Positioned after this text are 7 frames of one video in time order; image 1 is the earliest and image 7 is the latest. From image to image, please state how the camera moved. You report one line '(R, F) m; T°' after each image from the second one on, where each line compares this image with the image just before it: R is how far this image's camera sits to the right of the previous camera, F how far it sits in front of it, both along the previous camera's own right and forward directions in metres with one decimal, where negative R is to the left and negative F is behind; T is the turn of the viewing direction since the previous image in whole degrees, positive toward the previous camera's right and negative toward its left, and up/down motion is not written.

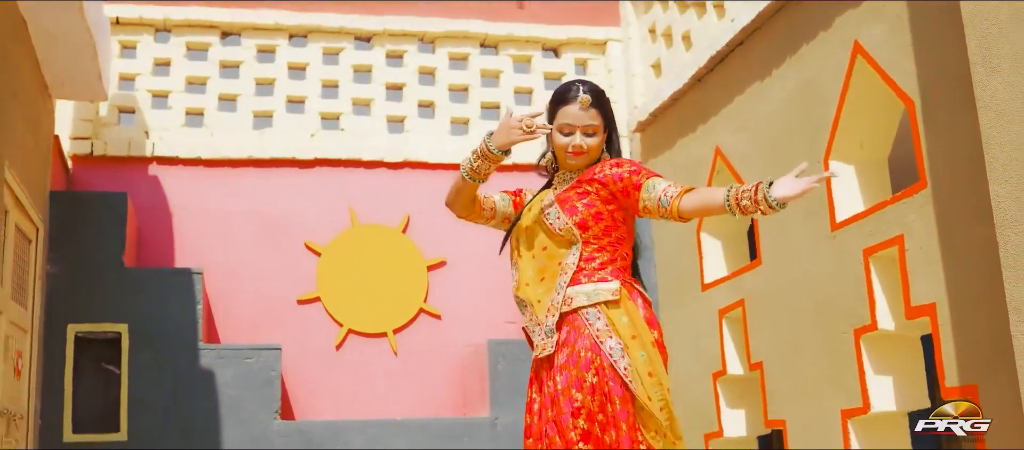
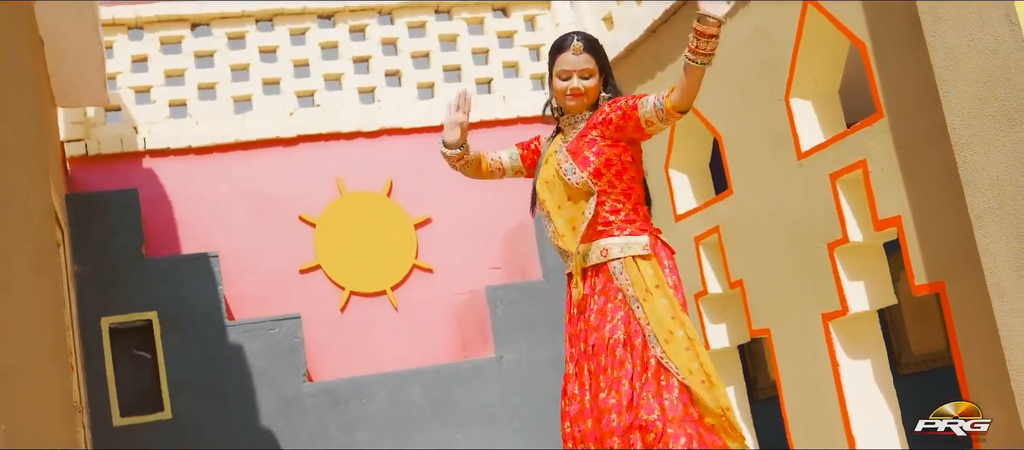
(-0.5, -0.4) m; +6°
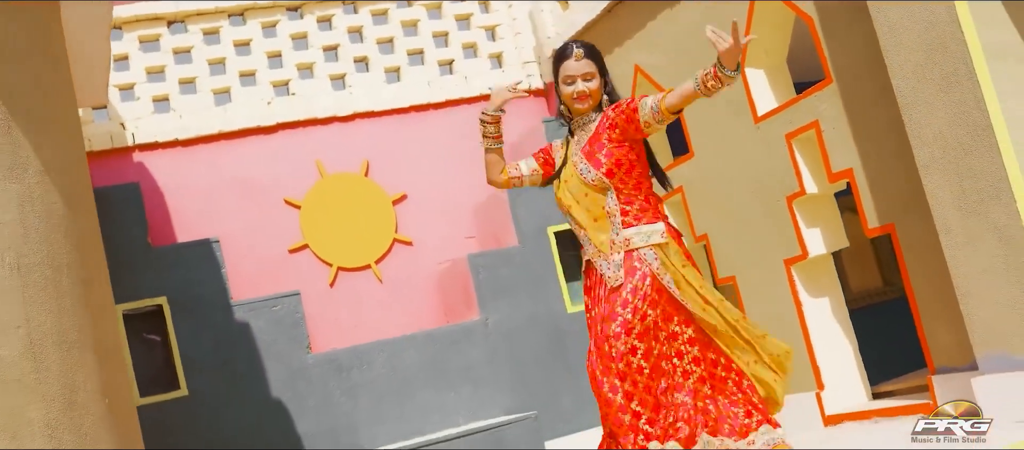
(-0.4, -0.4) m; +5°
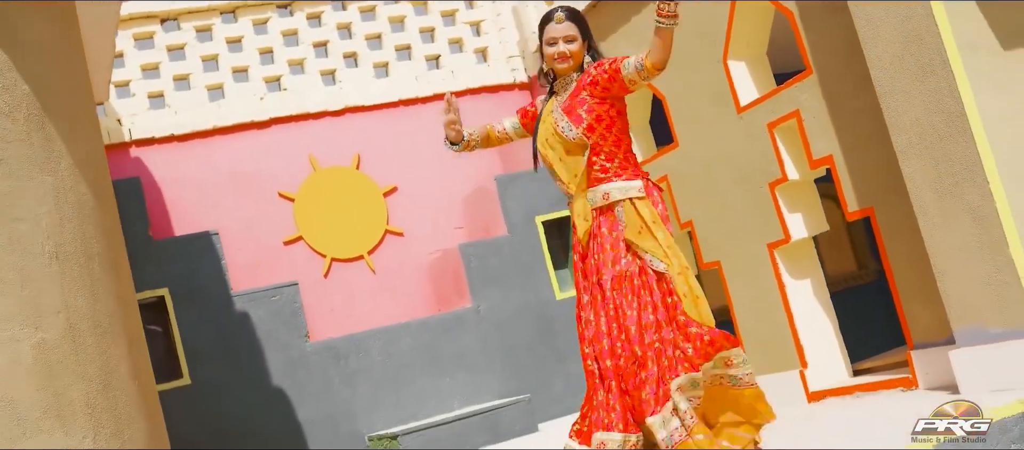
(-0.1, -0.2) m; +2°
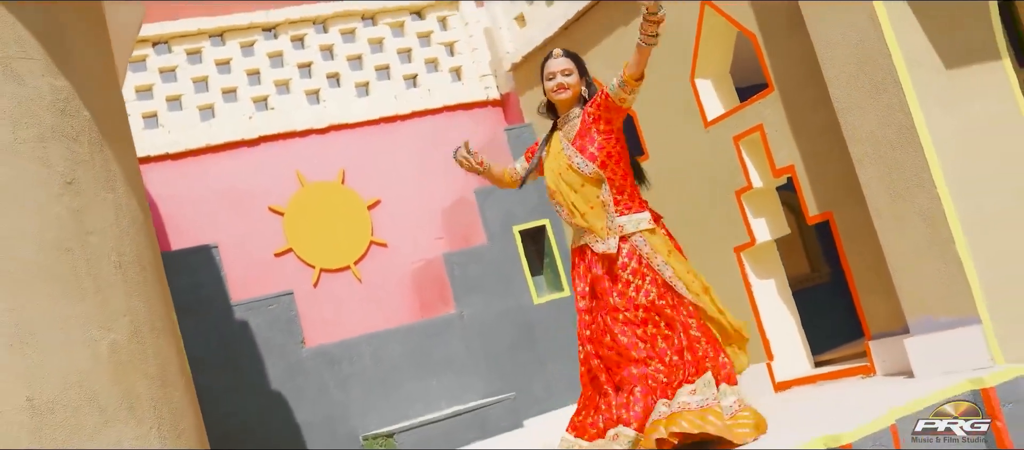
(-0.2, -0.4) m; +3°
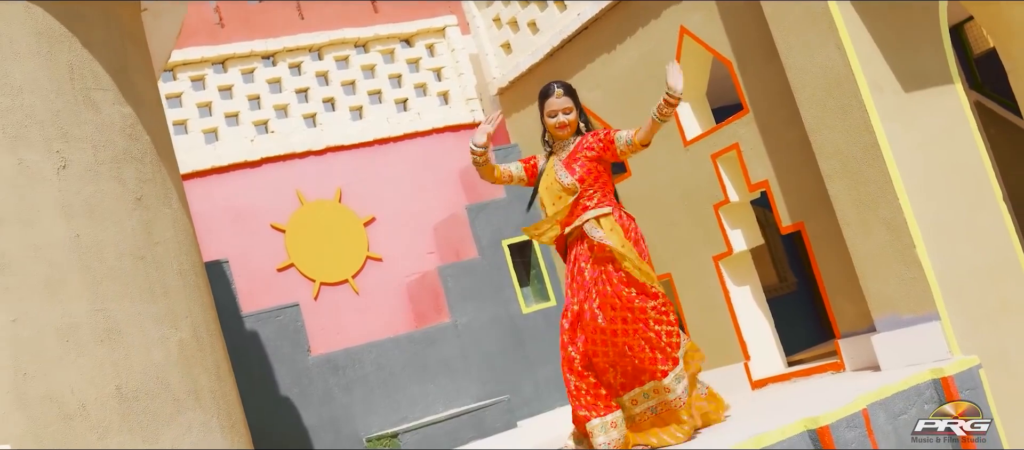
(-0.2, -0.4) m; +2°
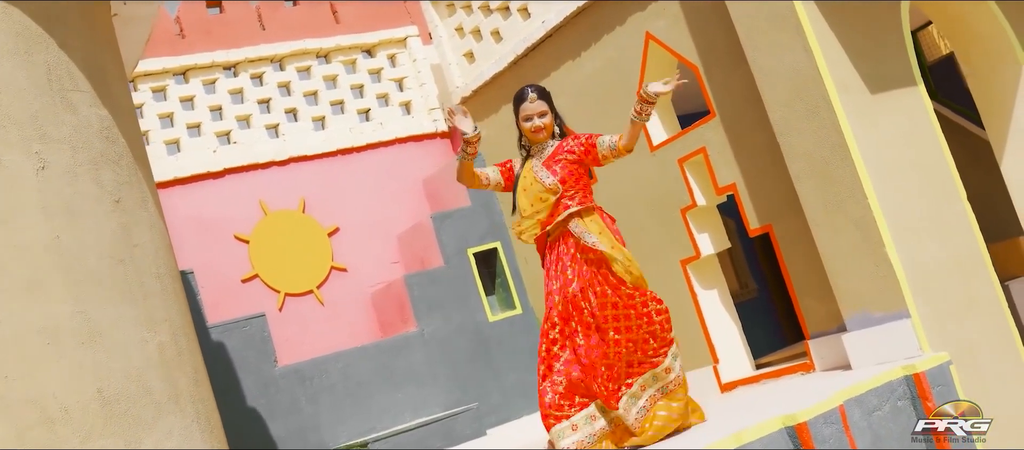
(-0.1, 0.0) m; +3°
